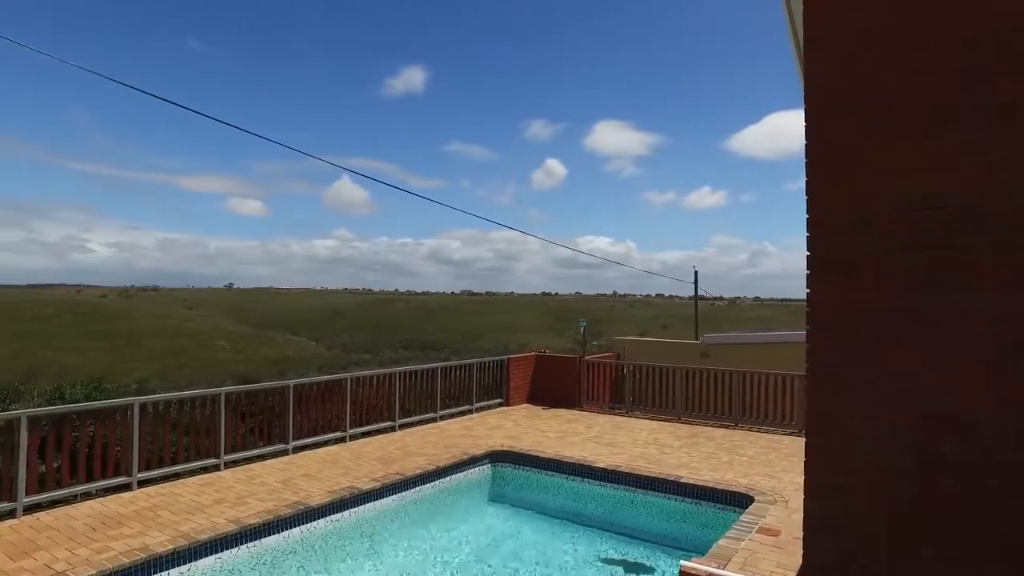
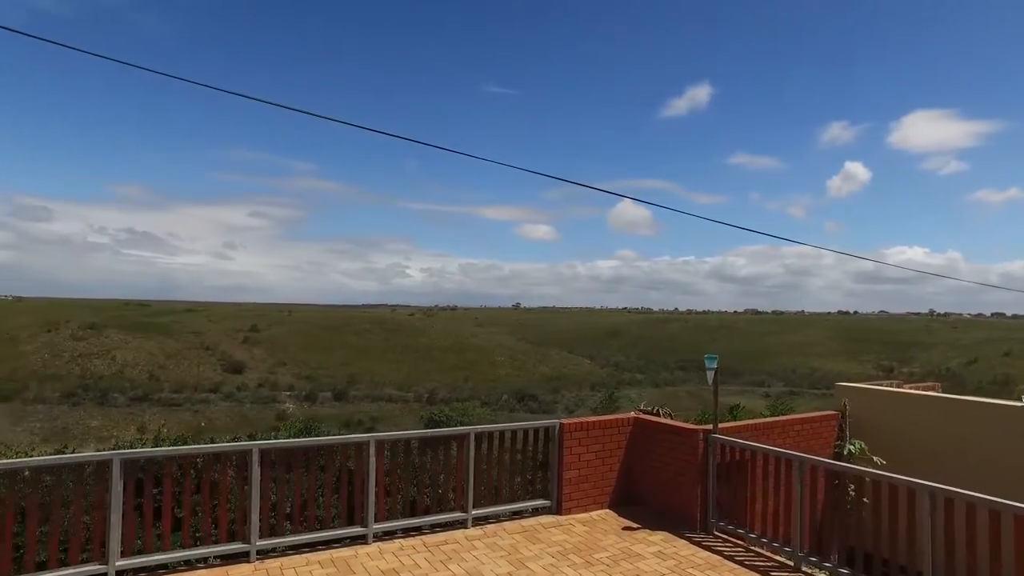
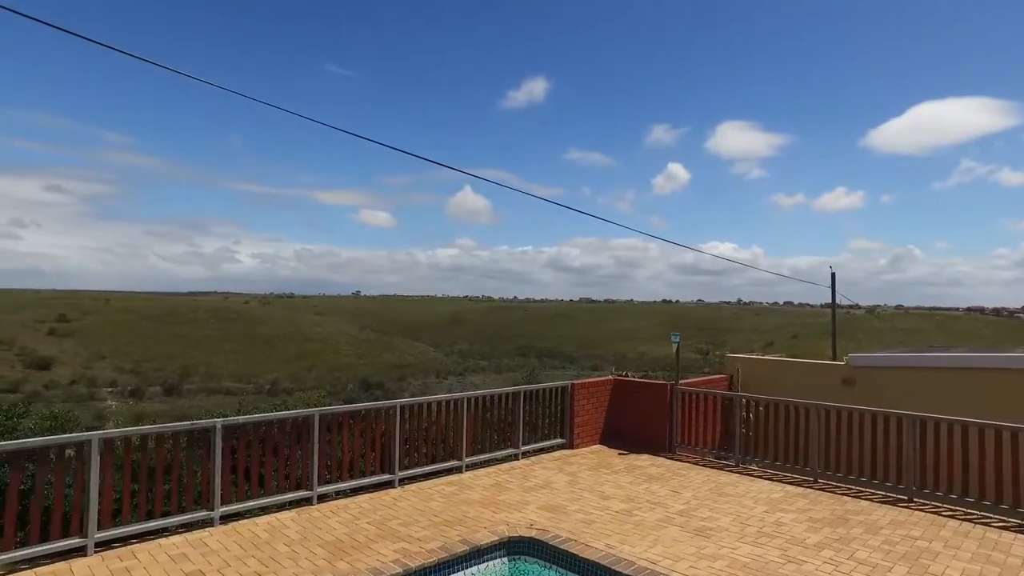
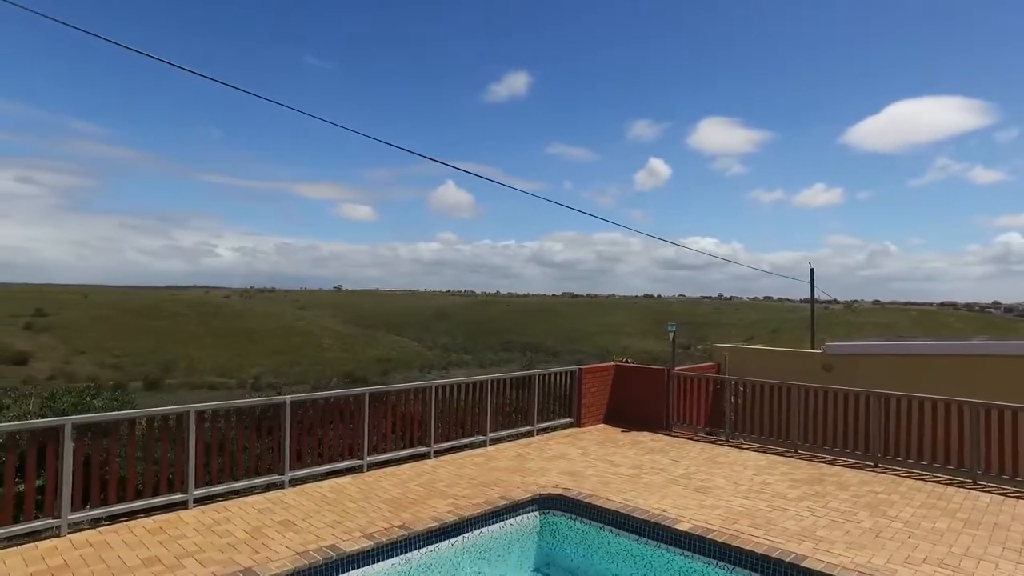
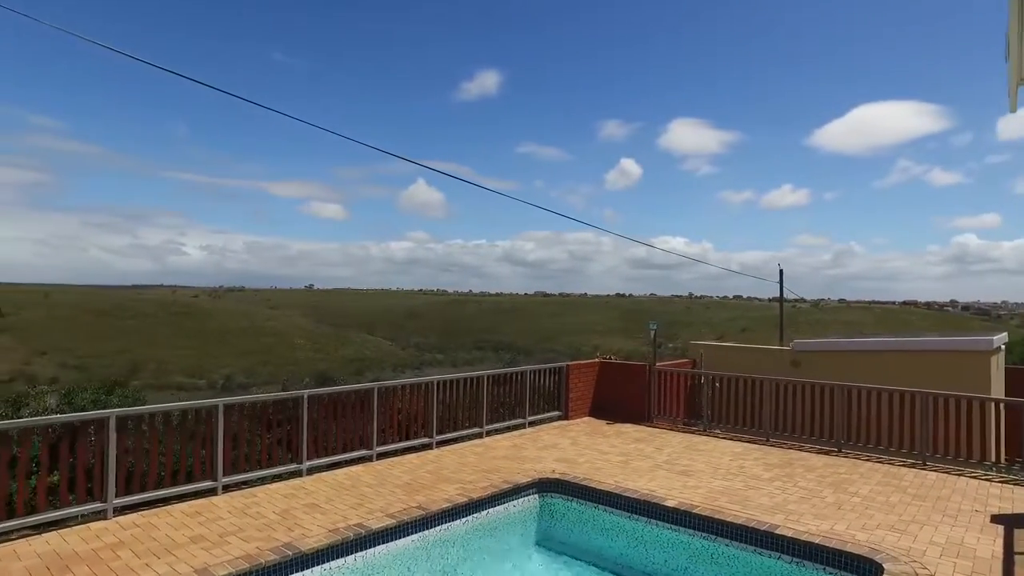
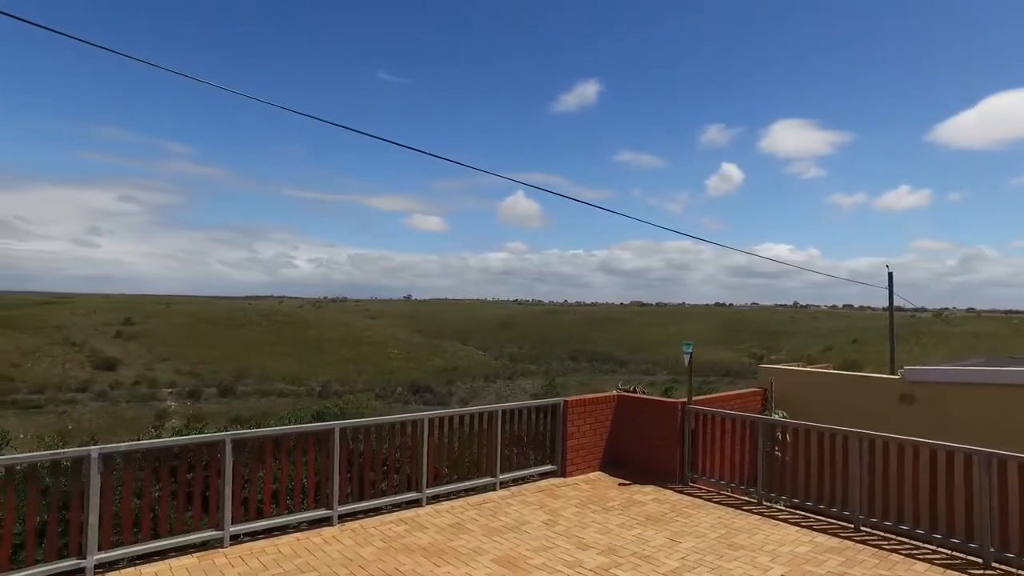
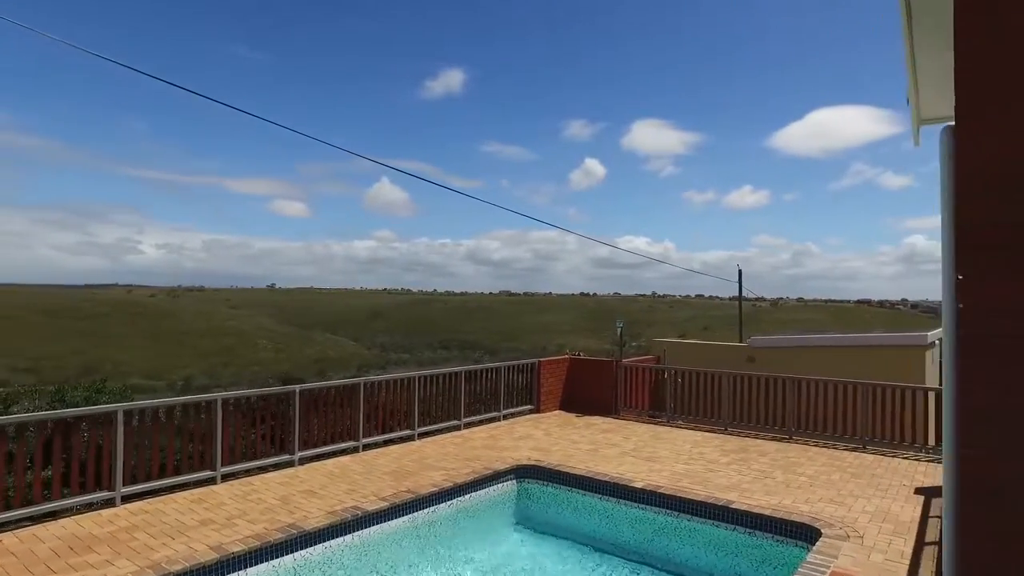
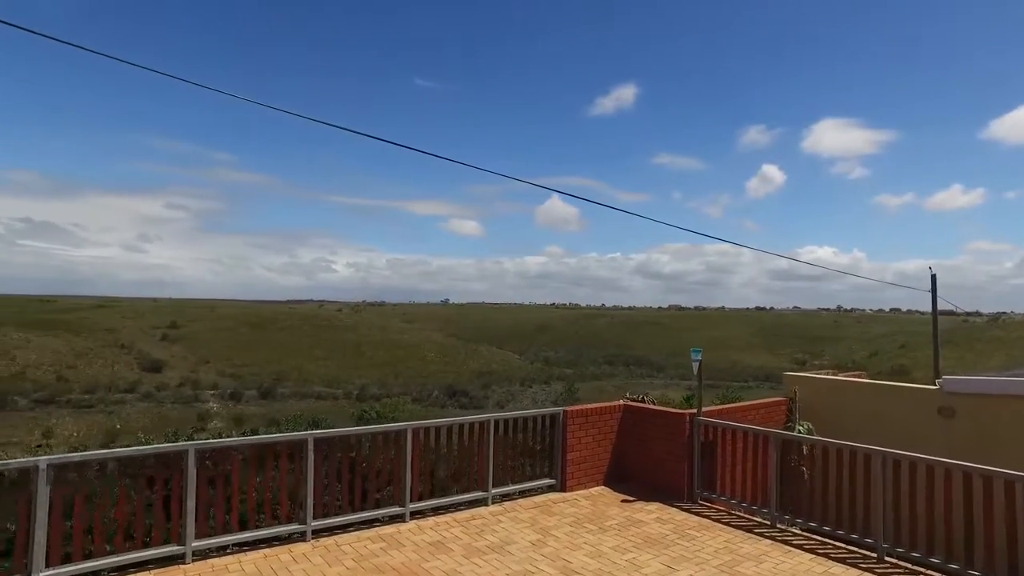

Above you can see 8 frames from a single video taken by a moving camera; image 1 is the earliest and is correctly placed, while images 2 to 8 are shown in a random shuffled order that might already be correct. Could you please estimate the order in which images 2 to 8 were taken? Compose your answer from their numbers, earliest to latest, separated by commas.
7, 5, 4, 3, 6, 8, 2
